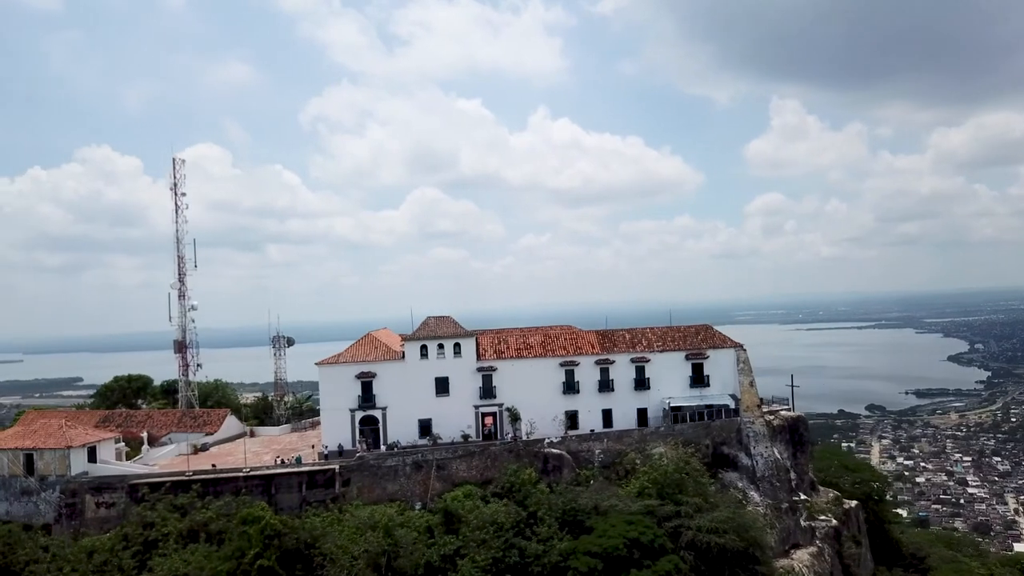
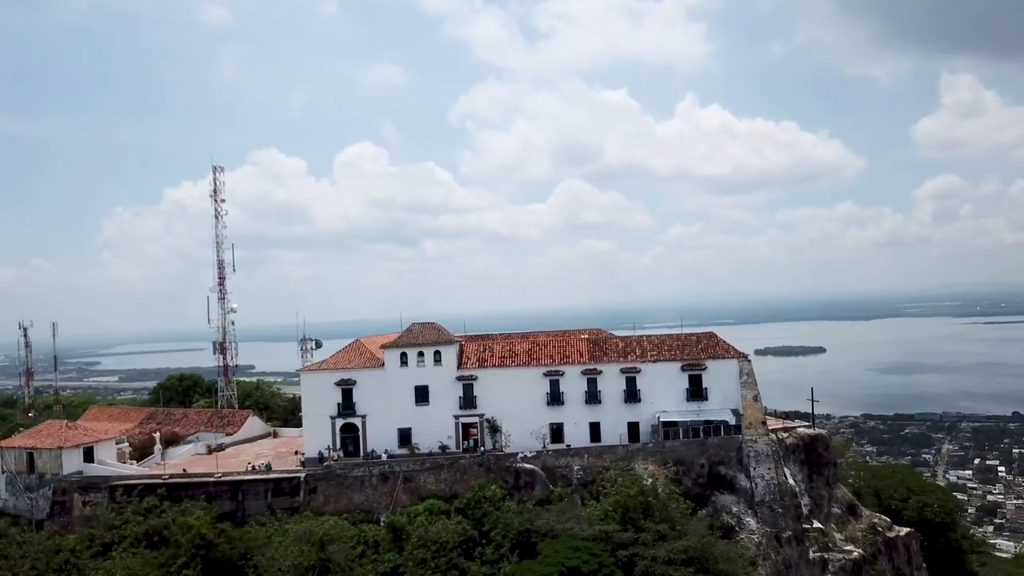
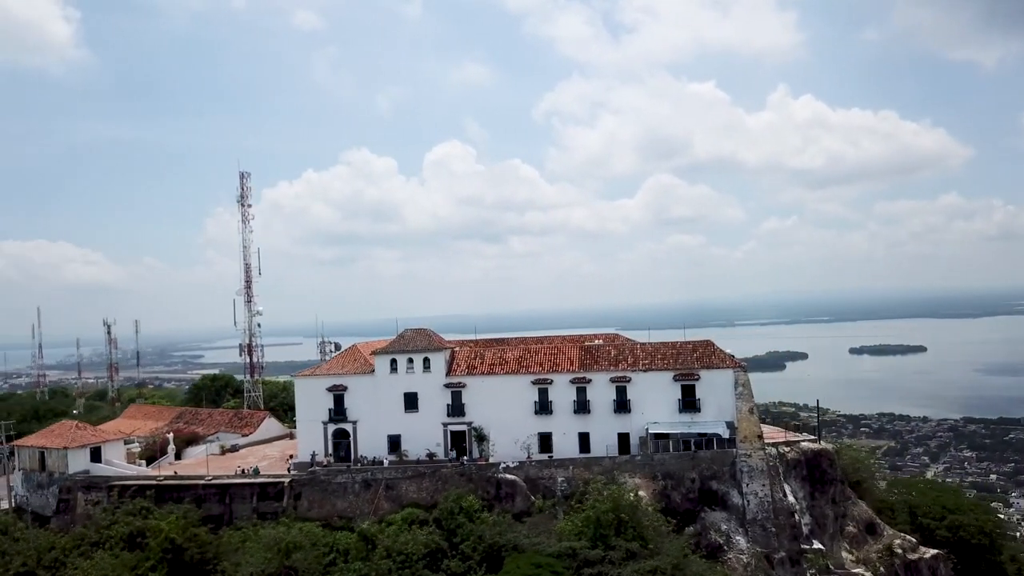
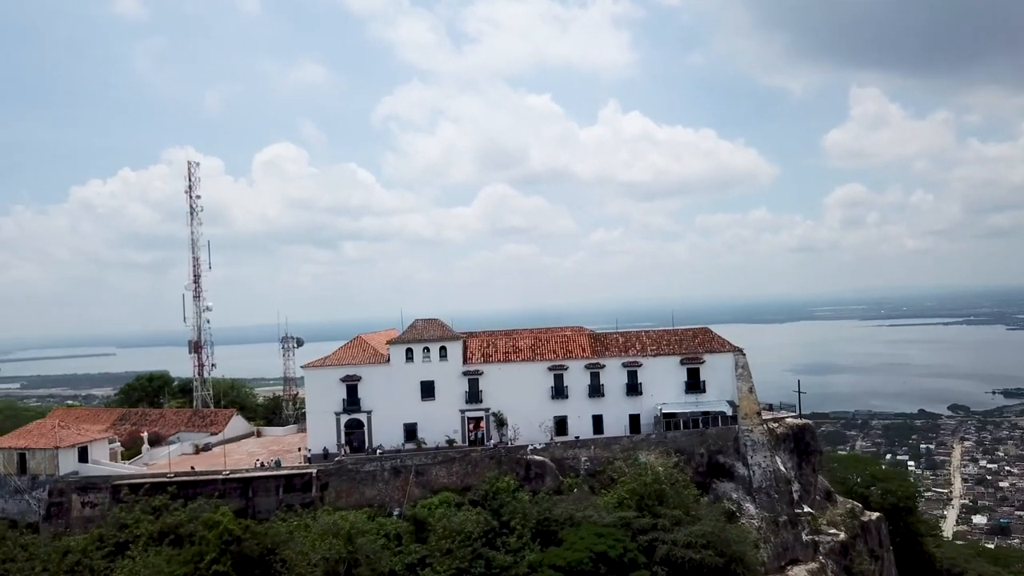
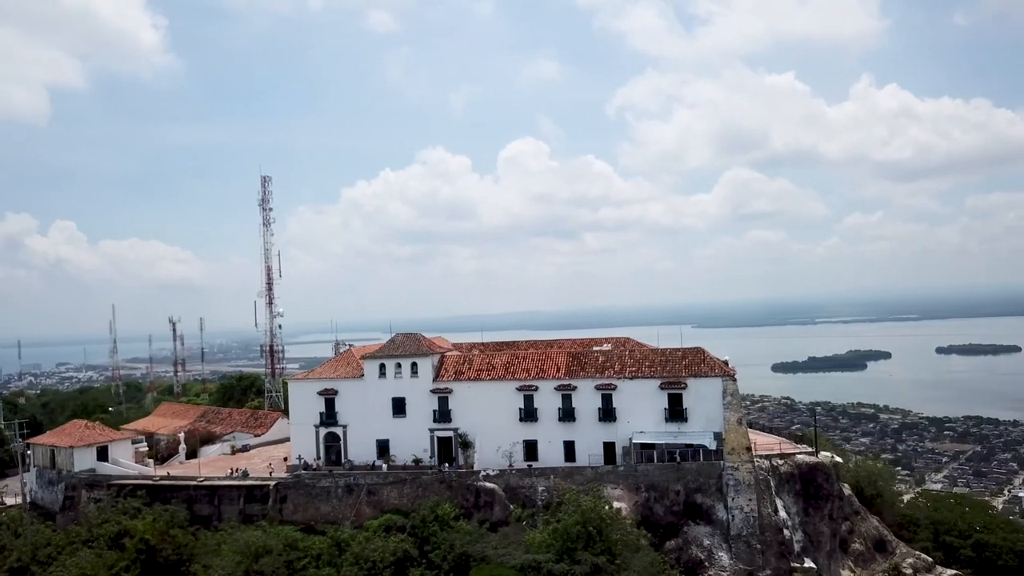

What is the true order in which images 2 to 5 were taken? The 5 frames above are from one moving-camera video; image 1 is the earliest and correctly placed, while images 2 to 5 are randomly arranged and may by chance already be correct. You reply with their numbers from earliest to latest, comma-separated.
4, 2, 3, 5
